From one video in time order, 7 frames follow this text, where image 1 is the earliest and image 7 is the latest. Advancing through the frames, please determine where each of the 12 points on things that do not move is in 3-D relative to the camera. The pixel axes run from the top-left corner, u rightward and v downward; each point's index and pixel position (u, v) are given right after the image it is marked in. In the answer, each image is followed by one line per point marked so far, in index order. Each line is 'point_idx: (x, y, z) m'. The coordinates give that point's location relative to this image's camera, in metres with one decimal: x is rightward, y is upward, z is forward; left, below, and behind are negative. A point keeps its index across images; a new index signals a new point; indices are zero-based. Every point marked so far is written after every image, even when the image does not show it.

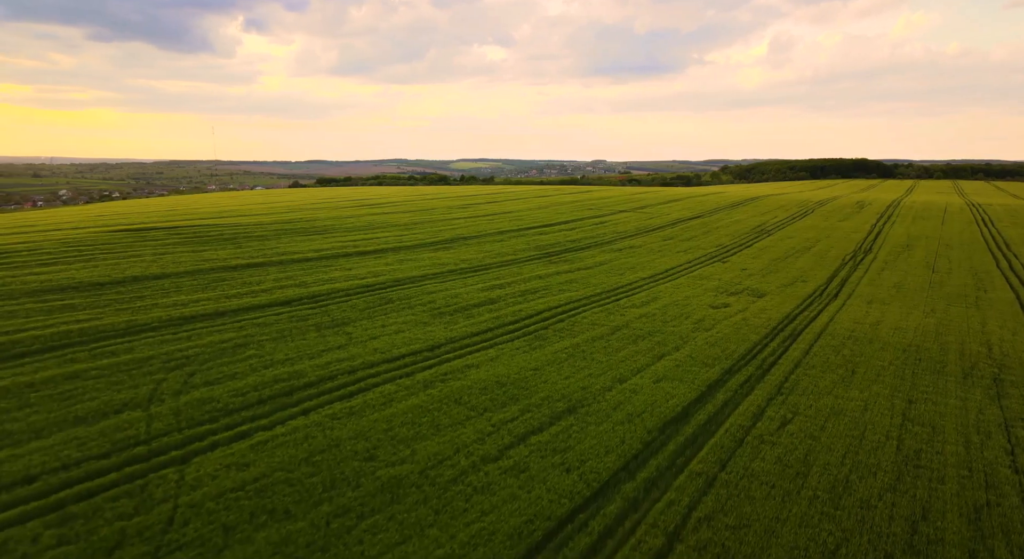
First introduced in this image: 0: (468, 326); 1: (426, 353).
0: (-0.9, -0.9, +11.3) m
1: (-1.3, -1.2, +9.1) m
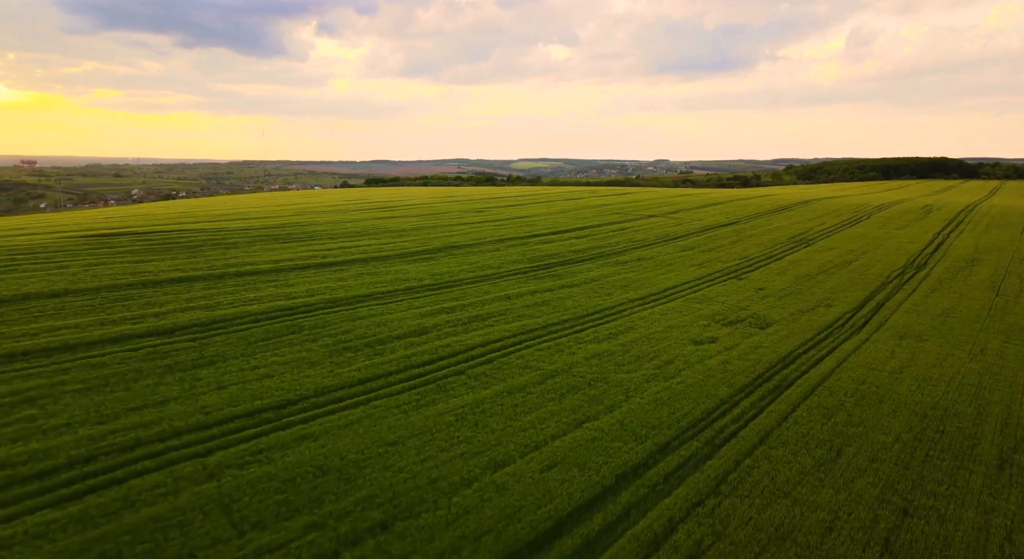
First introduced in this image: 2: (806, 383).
0: (-2.5, -1.5, +9.3) m
1: (-3.1, -1.7, +7.2) m
2: (+5.3, -1.9, +10.3) m
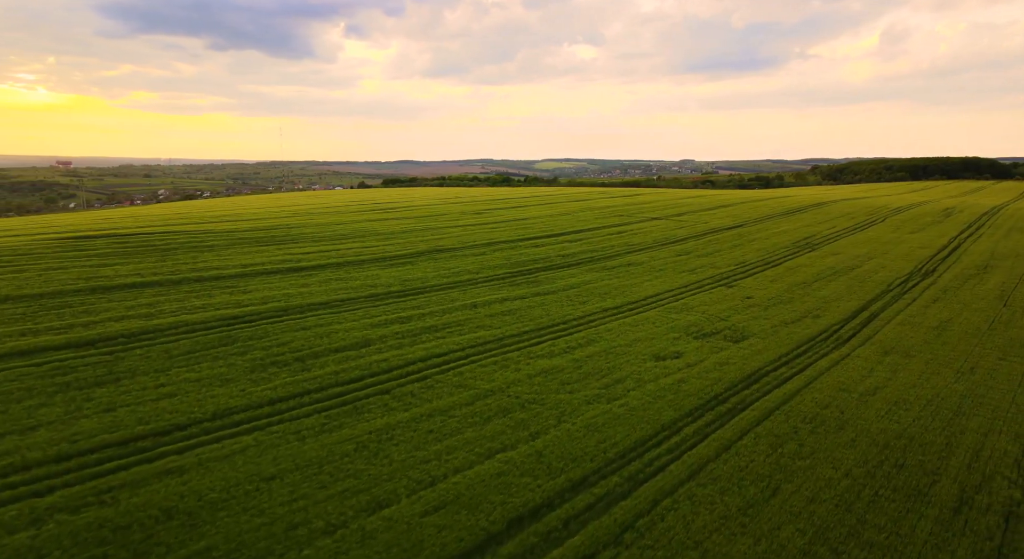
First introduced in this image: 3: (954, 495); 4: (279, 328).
0: (-3.6, -1.7, +8.7) m
1: (-4.3, -1.9, +6.6) m
2: (+4.2, -2.1, +9.5) m
3: (+5.5, -2.7, +7.0) m
4: (-4.9, -1.0, +12.0) m
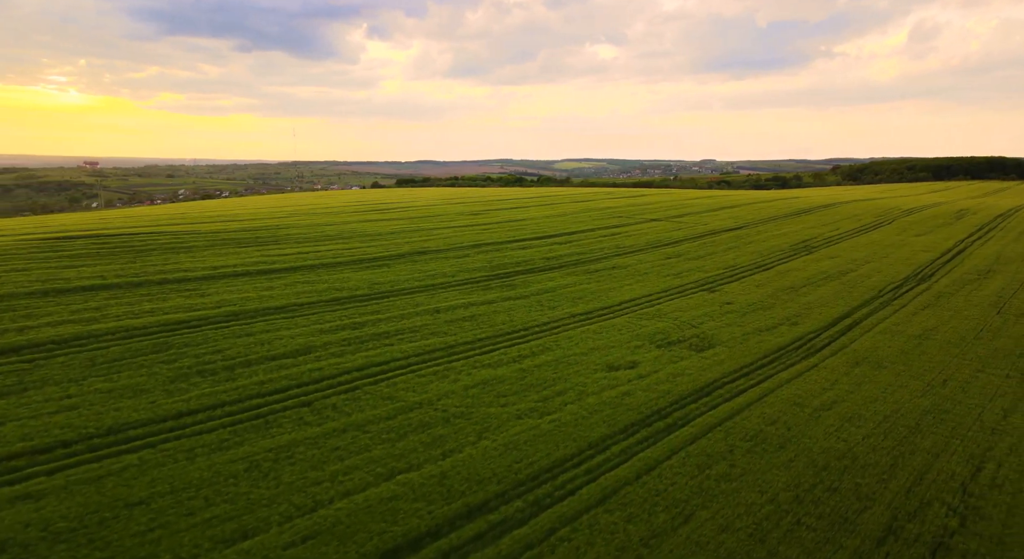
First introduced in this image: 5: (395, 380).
0: (-4.8, -1.8, +8.4) m
1: (-5.5, -2.0, +6.3) m
2: (+3.1, -2.3, +9.0) m
3: (+4.3, -2.8, +6.5) m
4: (-6.0, -1.1, +11.7) m
5: (-2.0, -1.8, +9.9) m
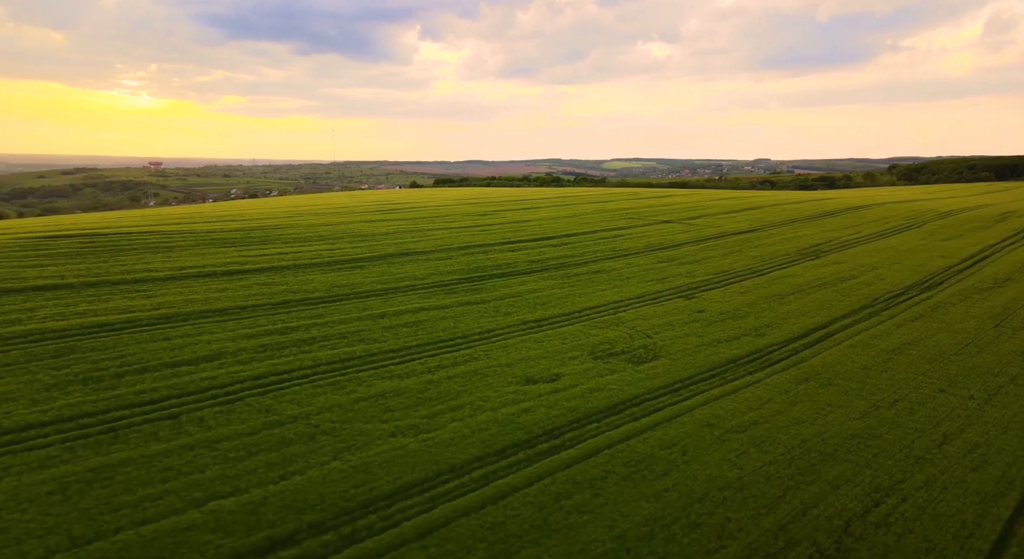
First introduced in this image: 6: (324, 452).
0: (-6.7, -1.9, +8.2) m
1: (-7.5, -2.1, +6.2) m
2: (+1.2, -2.5, +8.5) m
3: (+2.3, -3.0, +5.9) m
4: (-7.7, -1.2, +11.6) m
5: (-3.8, -1.9, +9.6) m
6: (-2.5, -2.3, +7.7) m
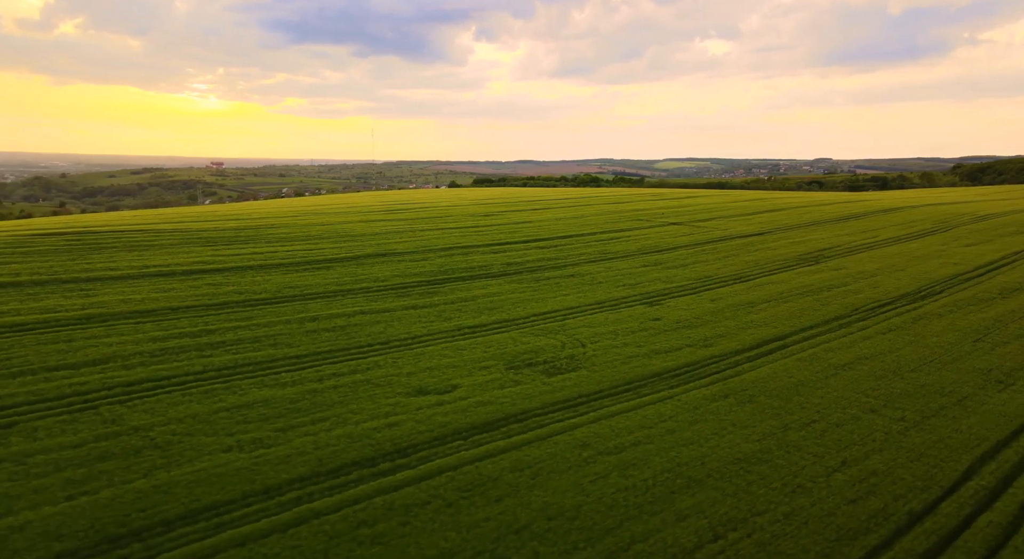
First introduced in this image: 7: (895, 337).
0: (-8.9, -1.9, +8.2) m
1: (-9.8, -2.1, +6.2) m
2: (-1.0, -2.6, +8.0) m
3: (-0.1, -3.2, +5.4) m
4: (-9.7, -1.3, +11.6) m
5: (-6.0, -2.0, +9.4) m
6: (-4.7, -2.4, +7.4) m
7: (+11.9, -1.8, +17.7) m
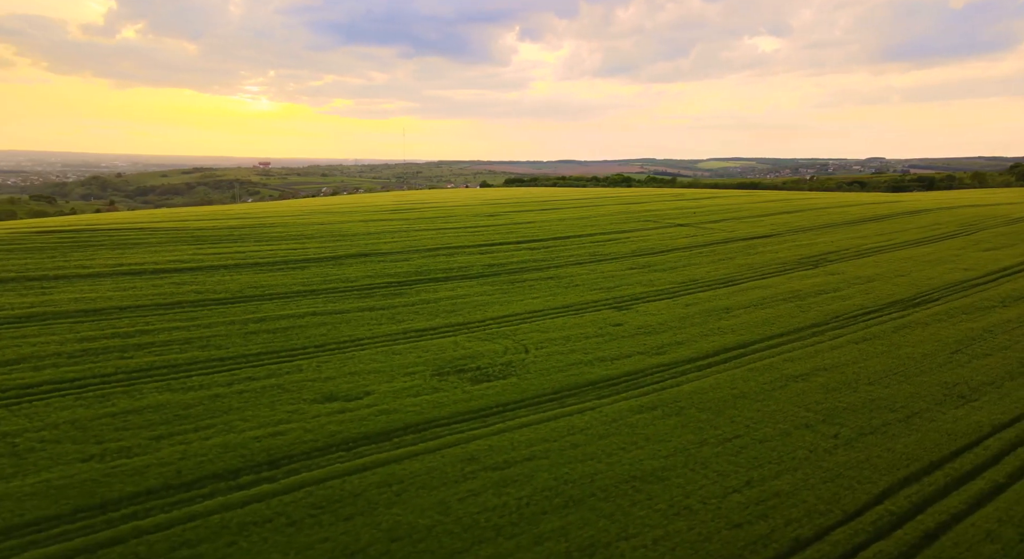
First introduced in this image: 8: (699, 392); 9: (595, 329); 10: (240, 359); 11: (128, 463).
0: (-10.6, -1.9, +8.3) m
1: (-11.6, -2.1, +6.3) m
2: (-2.8, -2.7, +7.7) m
3: (-2.0, -3.3, +5.1) m
4: (-11.3, -1.2, +11.7) m
5: (-7.7, -2.0, +9.3) m
6: (-6.5, -2.5, +7.3) m
7: (+10.5, -2.0, +16.9) m
8: (+4.2, -2.4, +12.4) m
9: (+2.5, -1.5, +16.9) m
10: (-5.7, -1.7, +12.4) m
11: (-5.1, -2.5, +7.9) m
